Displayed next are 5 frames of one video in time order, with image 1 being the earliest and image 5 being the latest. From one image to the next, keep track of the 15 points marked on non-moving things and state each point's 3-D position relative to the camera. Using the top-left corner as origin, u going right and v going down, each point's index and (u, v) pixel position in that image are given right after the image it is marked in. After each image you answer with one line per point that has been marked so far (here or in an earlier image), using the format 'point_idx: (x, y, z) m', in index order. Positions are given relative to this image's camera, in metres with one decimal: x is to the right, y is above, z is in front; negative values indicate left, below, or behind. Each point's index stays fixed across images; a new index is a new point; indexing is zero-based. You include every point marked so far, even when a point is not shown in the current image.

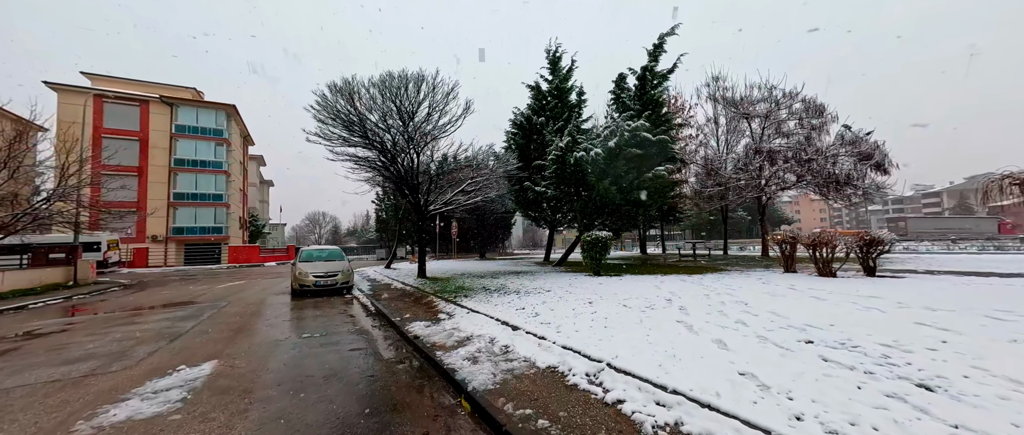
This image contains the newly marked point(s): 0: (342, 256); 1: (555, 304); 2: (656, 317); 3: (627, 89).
0: (-6.3, -1.4, +13.4) m
1: (+0.8, -1.6, +6.8) m
2: (+2.2, -1.5, +5.5) m
3: (+4.6, +5.1, +14.4) m
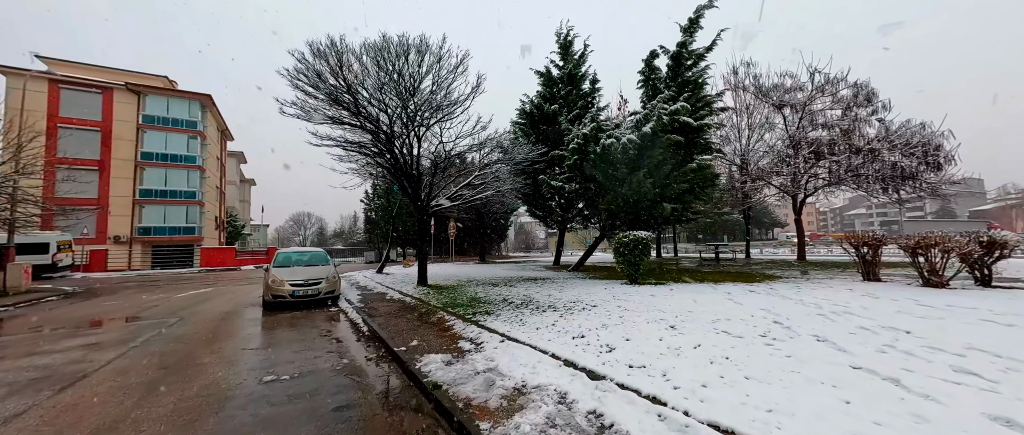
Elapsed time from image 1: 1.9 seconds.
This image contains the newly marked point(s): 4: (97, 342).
0: (-5.8, -1.3, +11.3) m
1: (+1.5, -1.5, +4.9) m
2: (+2.9, -1.4, +3.7) m
3: (+5.1, +5.1, +12.7) m
4: (-7.6, -2.3, +6.6) m
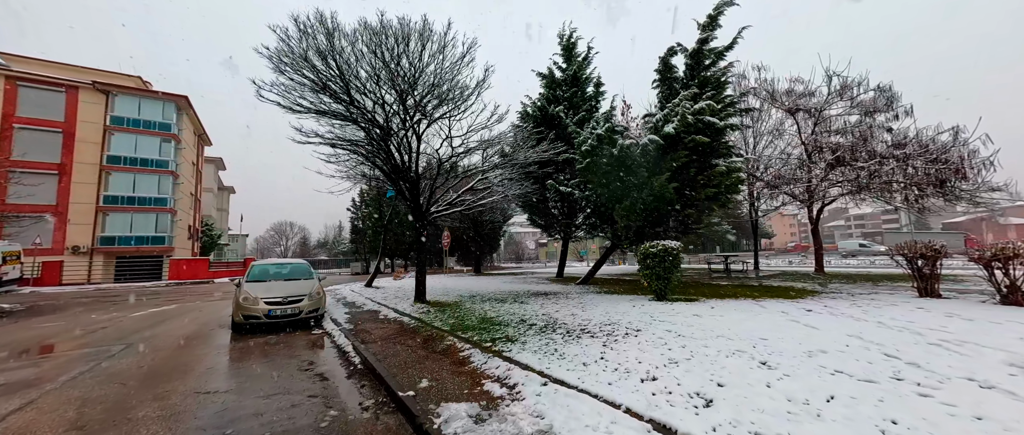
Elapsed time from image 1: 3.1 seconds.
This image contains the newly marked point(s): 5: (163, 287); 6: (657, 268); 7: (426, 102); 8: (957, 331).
0: (-5.5, -1.5, +9.9) m
1: (+2.0, -1.5, +3.8) m
2: (+3.4, -1.4, +2.6) m
3: (+5.3, +4.9, +11.9) m
4: (-7.2, -2.3, +5.2) m
5: (-18.5, -3.7, +19.3) m
6: (+3.4, -1.2, +8.4) m
7: (-2.1, +2.8, +8.9) m
8: (+5.8, -1.5, +4.8) m
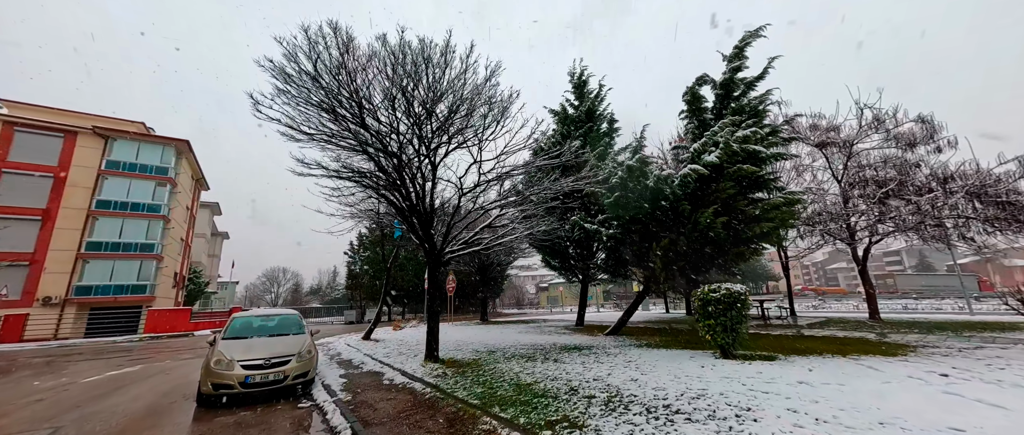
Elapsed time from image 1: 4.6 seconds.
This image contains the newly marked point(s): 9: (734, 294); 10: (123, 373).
0: (-4.9, -2.5, +8.4) m
1: (+2.7, -1.7, +2.3) m
2: (+4.1, -1.4, +1.2) m
3: (+5.9, +3.6, +11.2) m
4: (-6.5, -2.8, +3.5) m
5: (-17.9, -5.9, +17.3) m
6: (+4.0, -1.9, +7.0) m
7: (-1.5, +1.9, +7.9) m
8: (+6.5, -1.8, +3.4) m
9: (+4.2, -1.5, +6.9) m
10: (-10.8, -4.3, +10.1) m
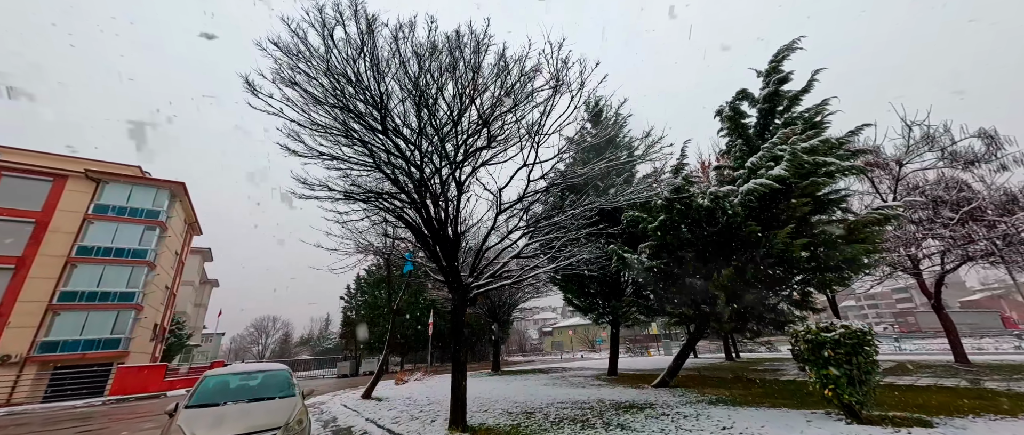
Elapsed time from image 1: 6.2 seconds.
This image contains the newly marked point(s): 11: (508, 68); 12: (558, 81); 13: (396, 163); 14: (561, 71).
0: (-4.0, -3.1, +6.6) m
1: (+3.5, -1.4, +0.8) m
2: (+5.0, -1.0, -0.3) m
3: (+6.6, +2.9, +10.3) m
4: (-5.6, -2.8, +1.8) m
5: (-17.0, -7.8, +14.9) m
6: (+4.9, -2.2, +5.4) m
7: (-0.7, +1.5, +6.7) m
8: (+7.3, -1.5, +1.8) m
9: (+5.0, -1.7, +5.3) m
10: (-9.9, -5.2, +8.1) m
11: (-0.1, +2.5, +6.3) m
12: (+0.5, +2.2, +6.5) m
13: (-2.1, +0.9, +6.4) m
14: (+0.5, +2.4, +6.5) m
